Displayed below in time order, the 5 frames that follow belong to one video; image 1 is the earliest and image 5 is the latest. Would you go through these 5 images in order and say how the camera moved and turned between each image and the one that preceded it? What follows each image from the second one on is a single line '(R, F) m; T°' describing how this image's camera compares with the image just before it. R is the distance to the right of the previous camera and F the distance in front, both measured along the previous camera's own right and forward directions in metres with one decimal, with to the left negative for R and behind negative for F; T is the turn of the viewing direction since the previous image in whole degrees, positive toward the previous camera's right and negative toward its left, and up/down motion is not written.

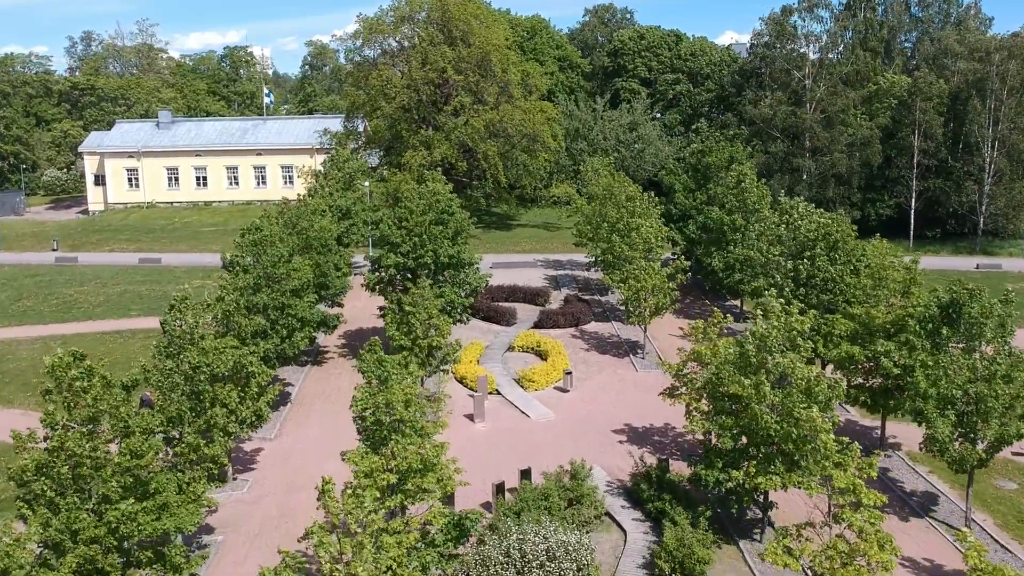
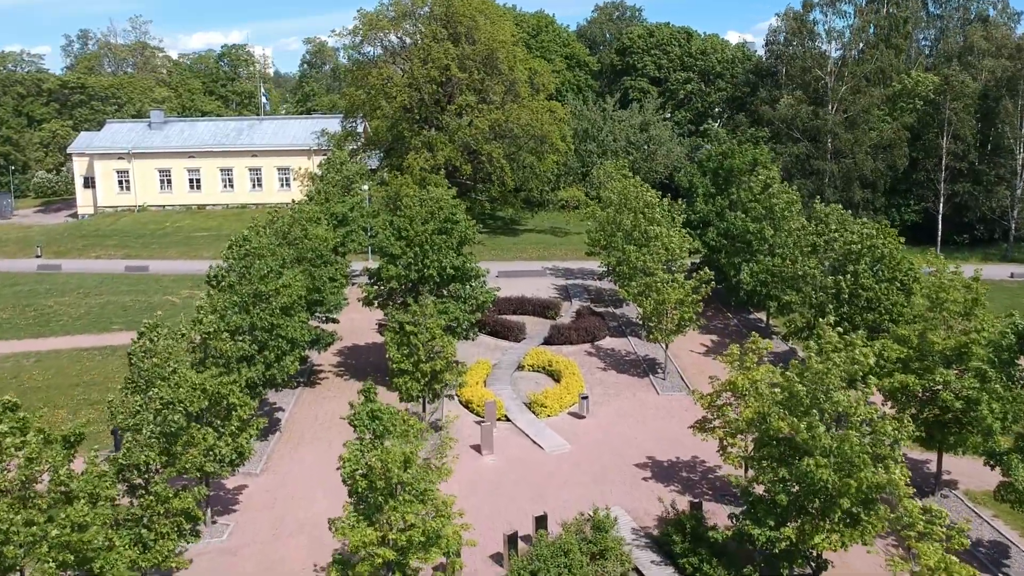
(-0.3, +2.4) m; 0°
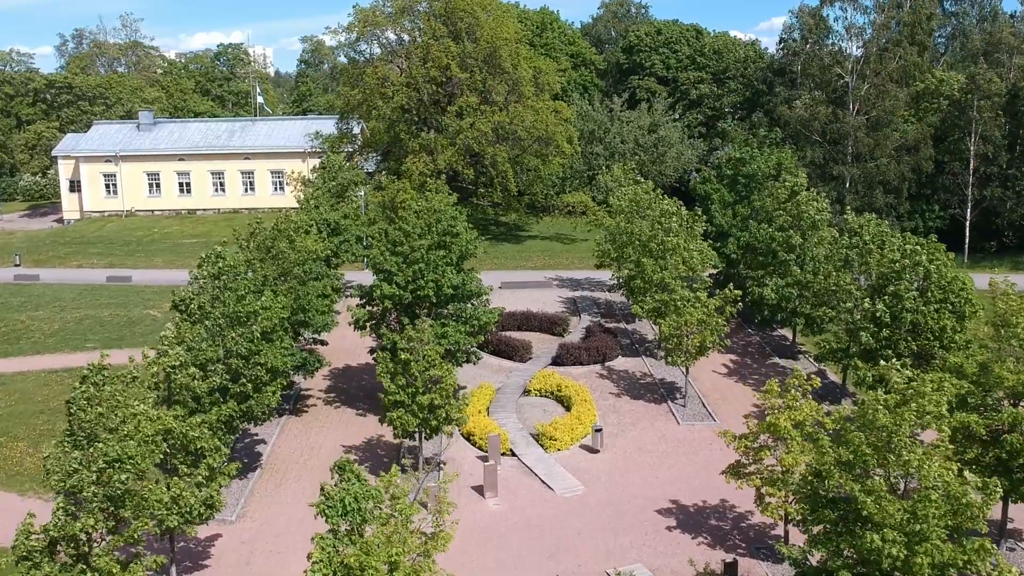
(-0.1, +2.5) m; 0°
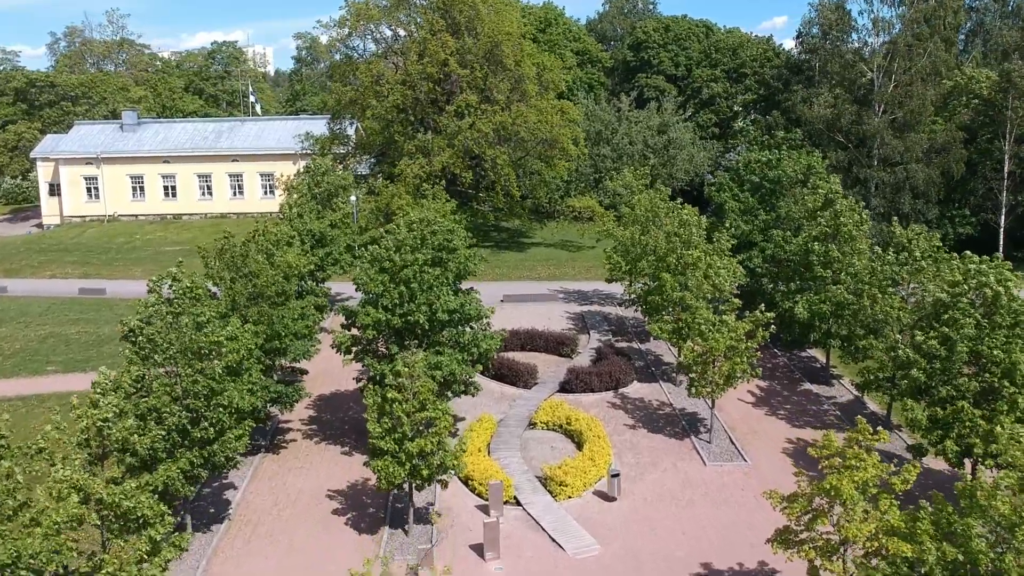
(-0.1, +2.9) m; 0°
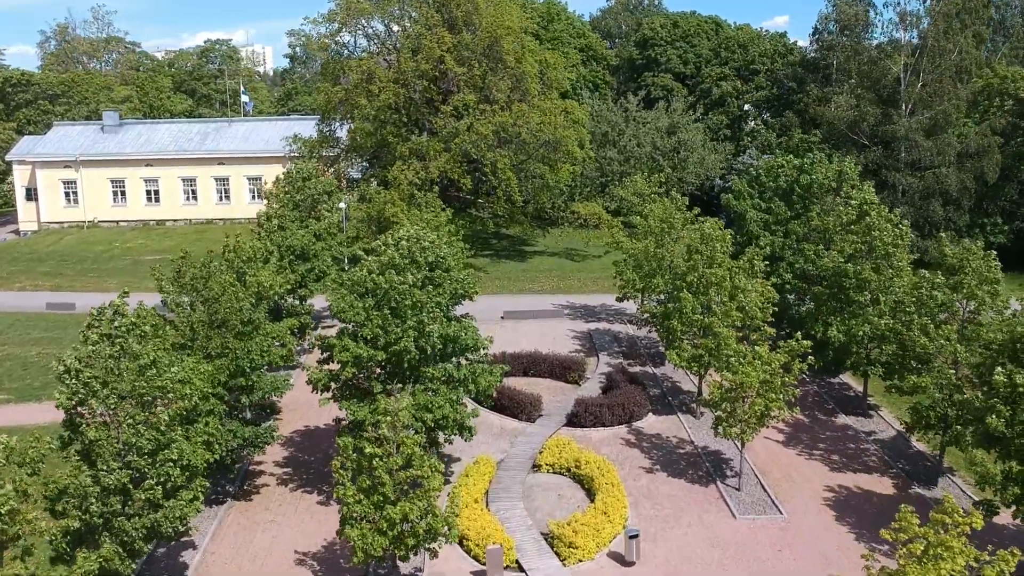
(0.0, +2.8) m; 0°
